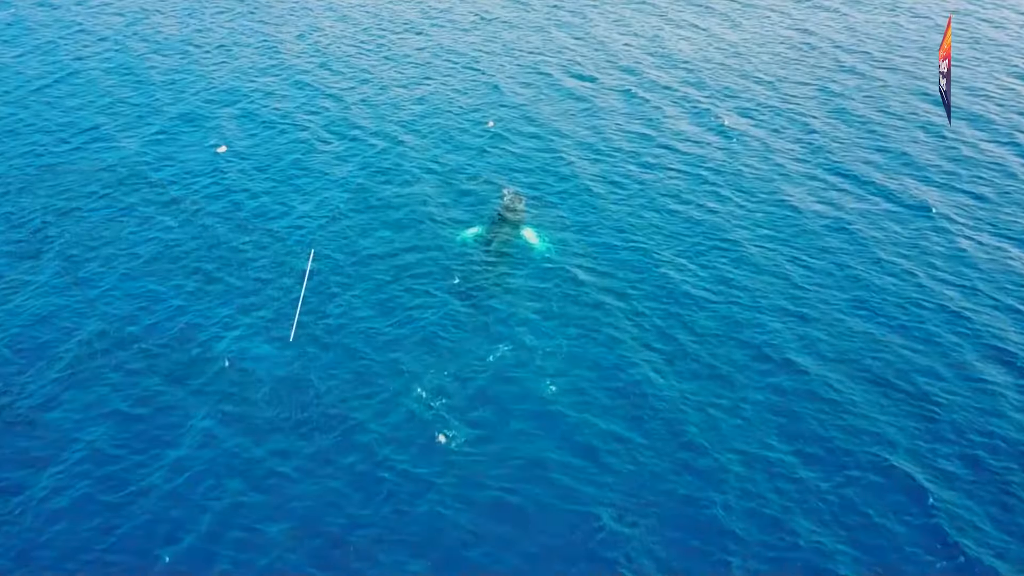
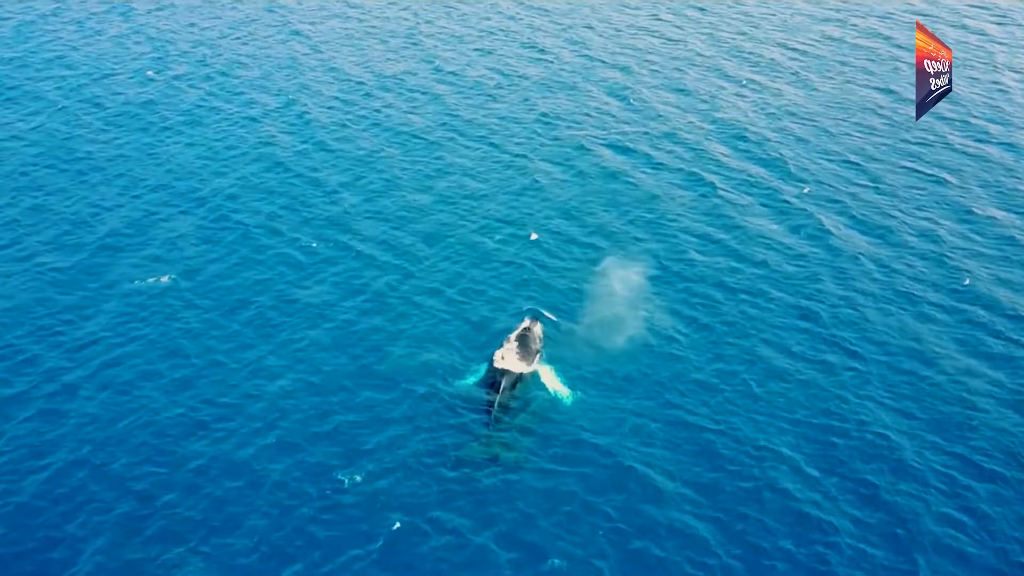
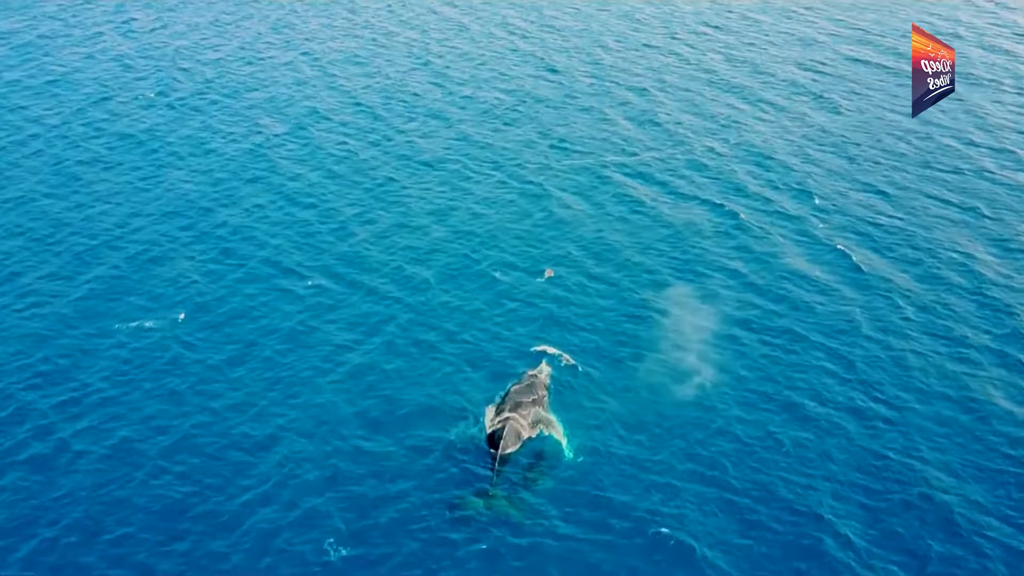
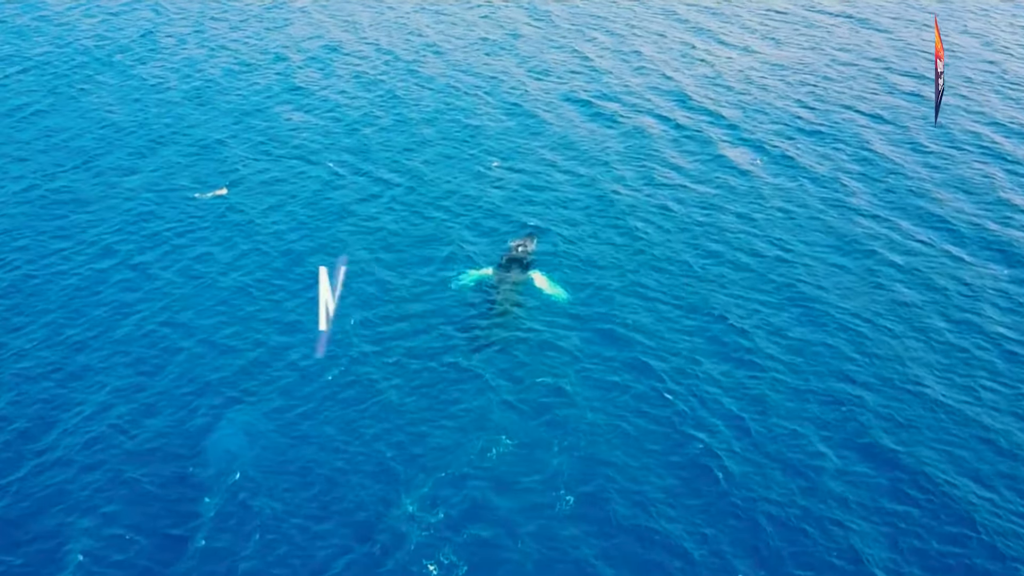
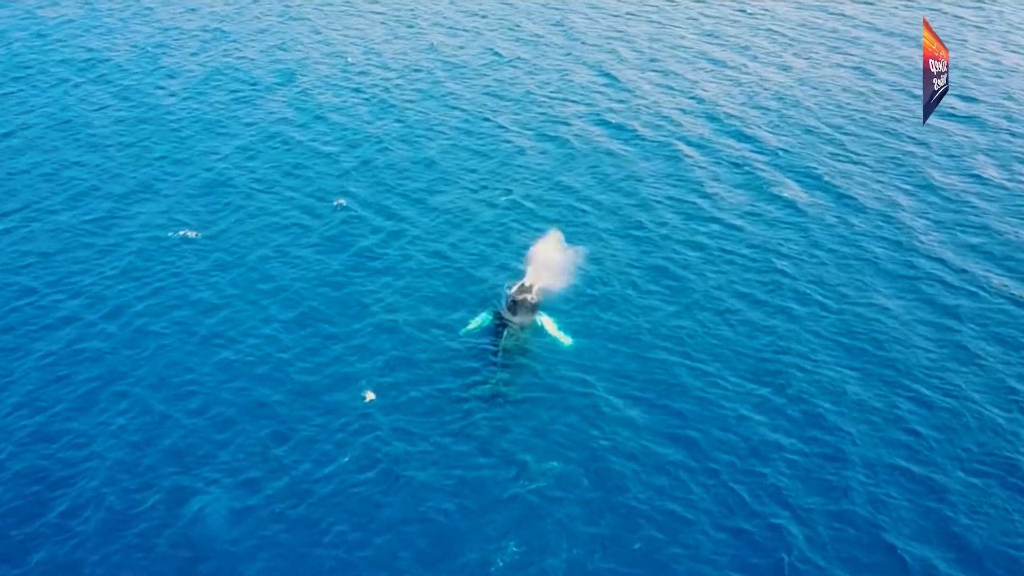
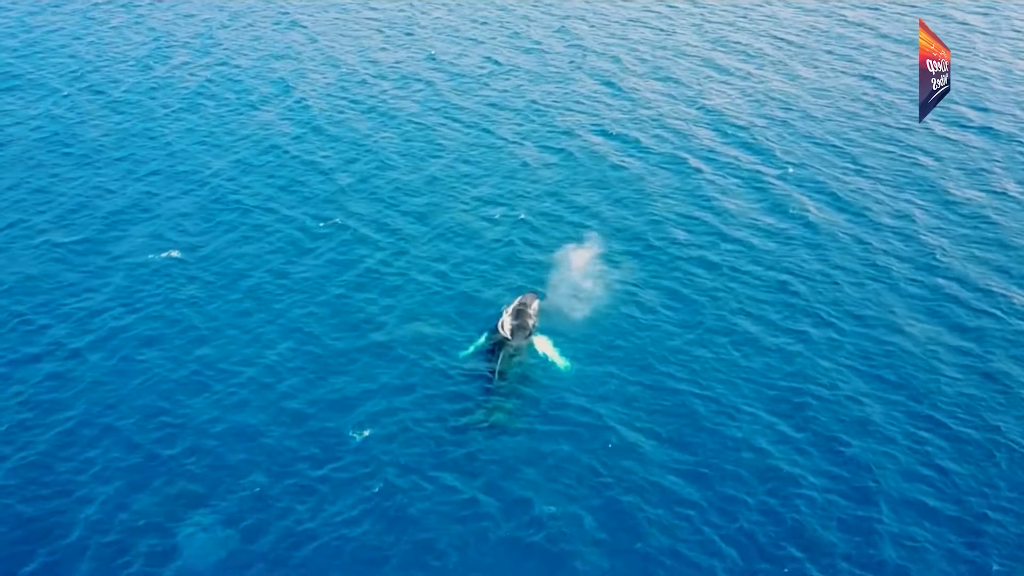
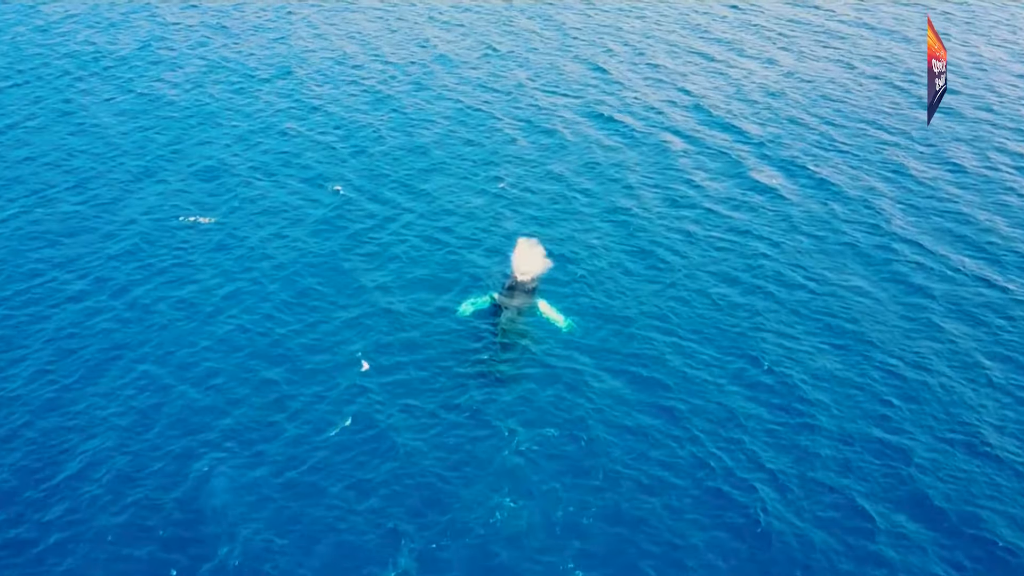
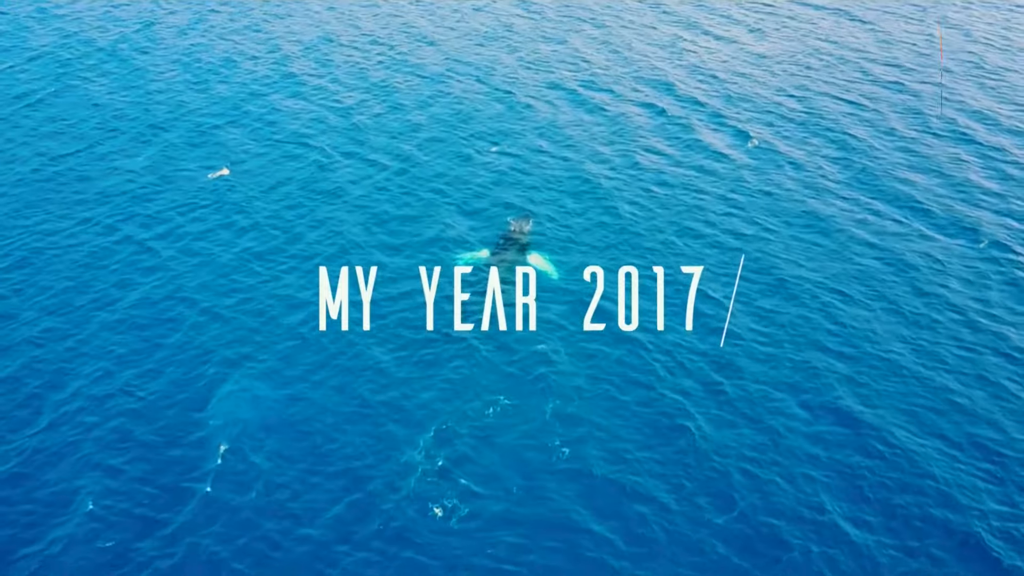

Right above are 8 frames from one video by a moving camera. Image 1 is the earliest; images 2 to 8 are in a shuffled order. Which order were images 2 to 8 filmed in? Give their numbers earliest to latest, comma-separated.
8, 4, 7, 5, 6, 2, 3
